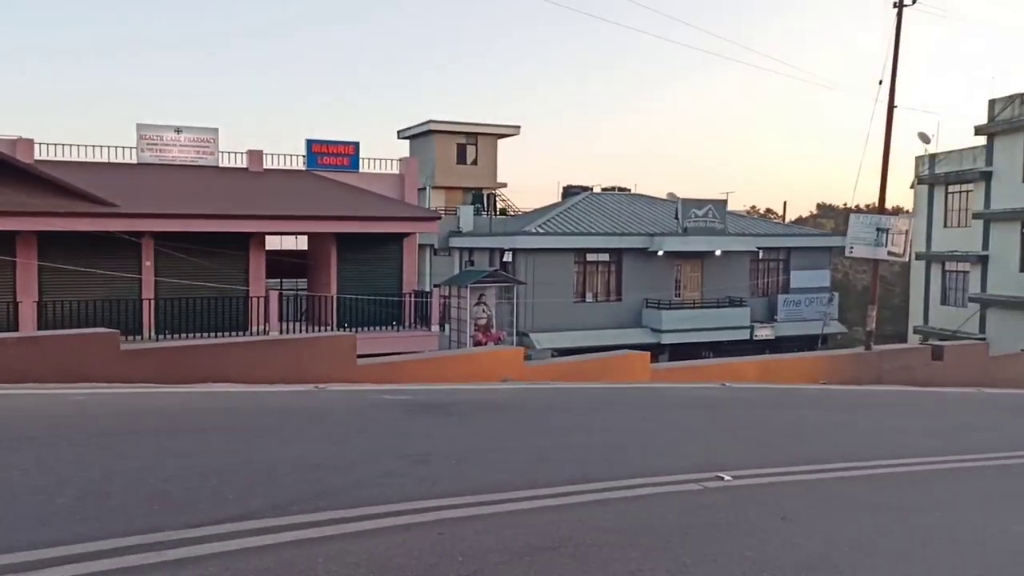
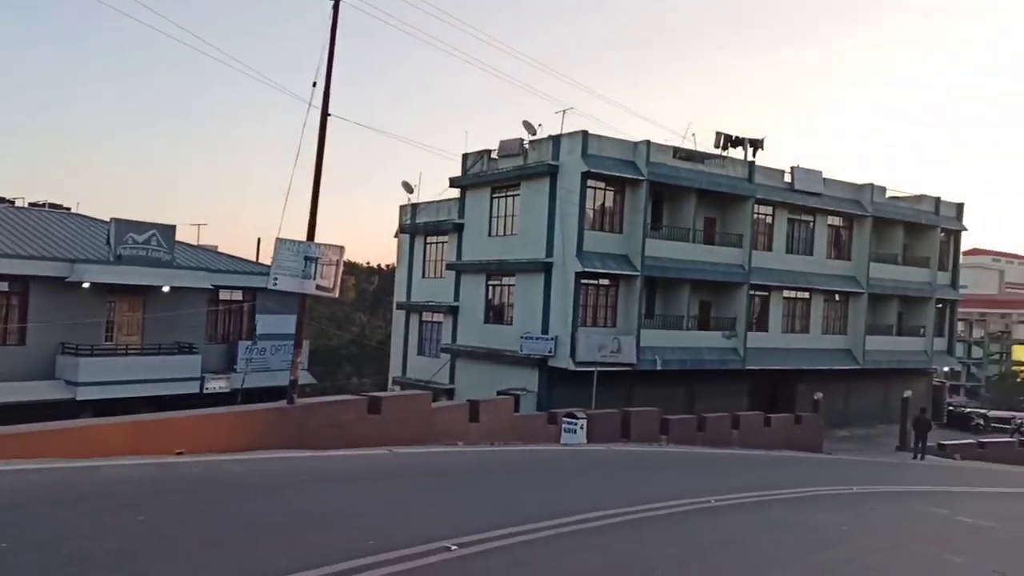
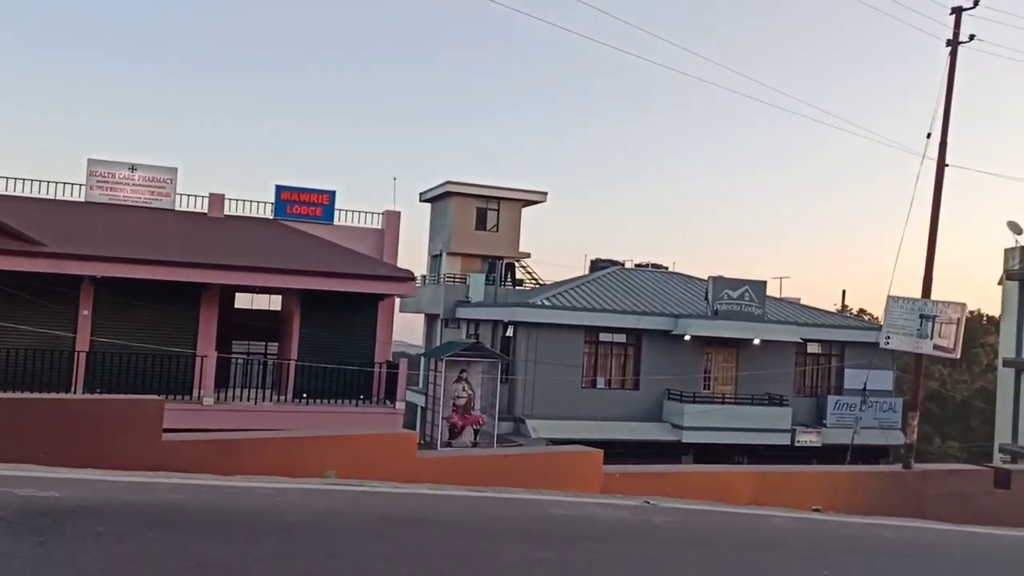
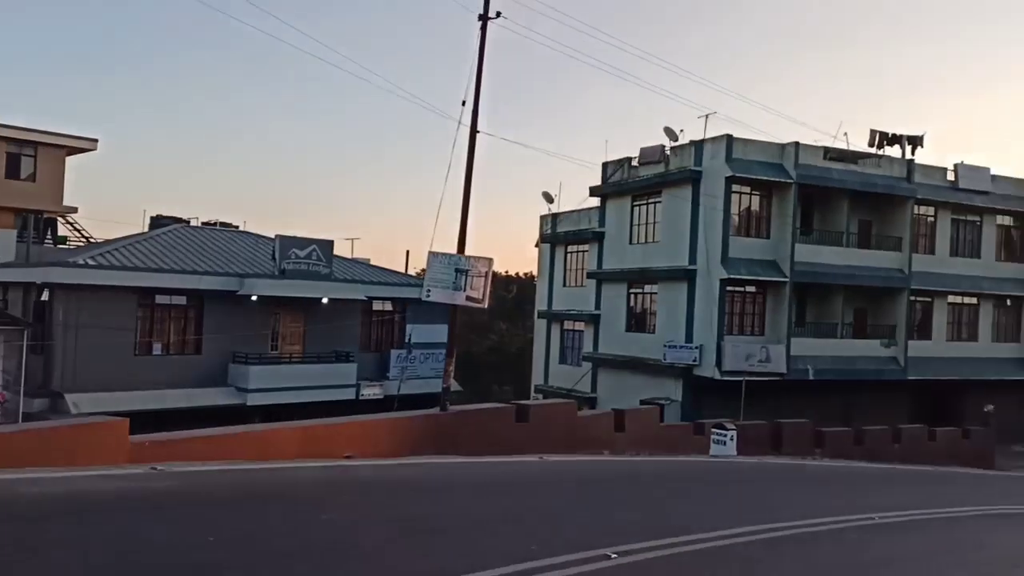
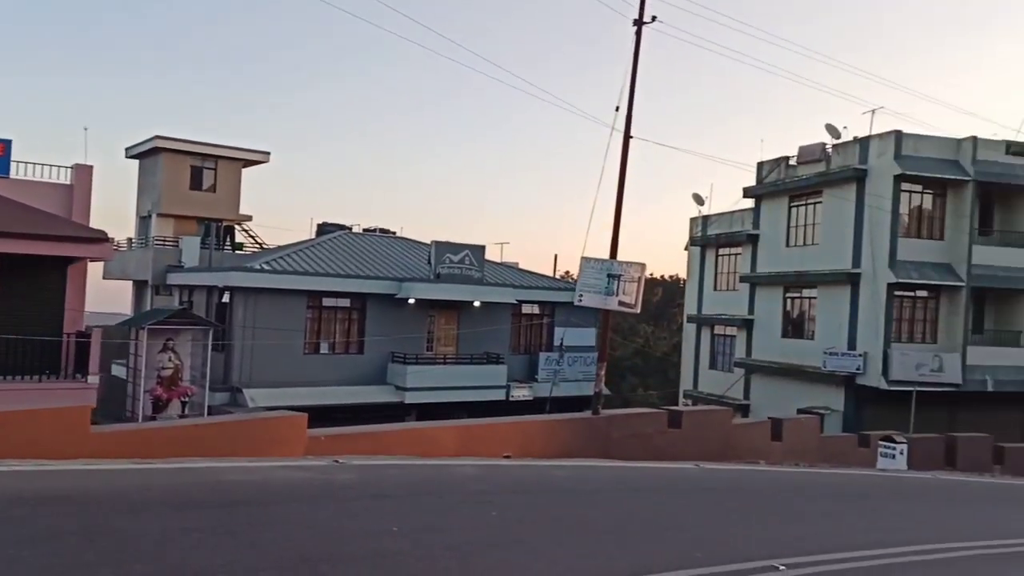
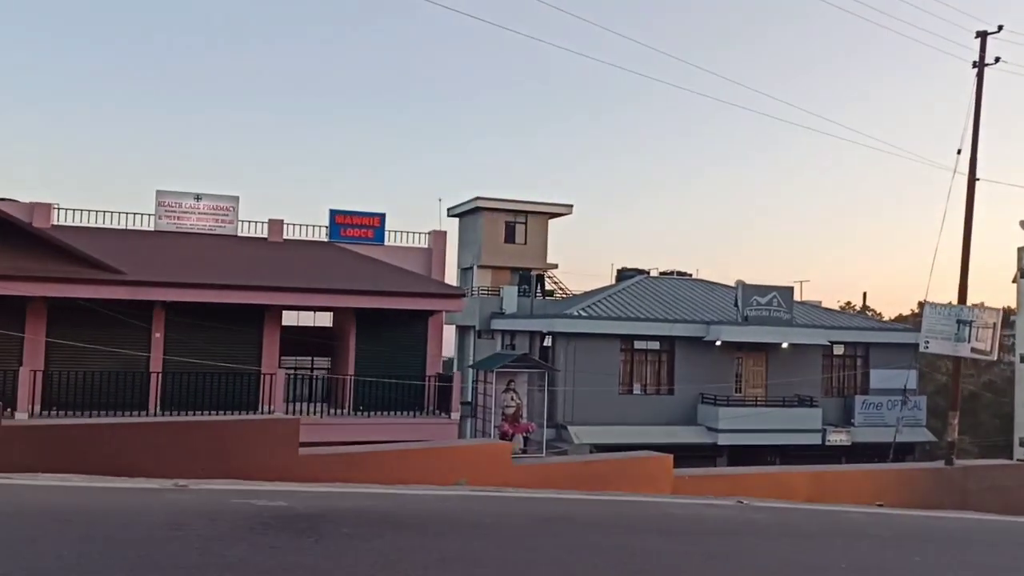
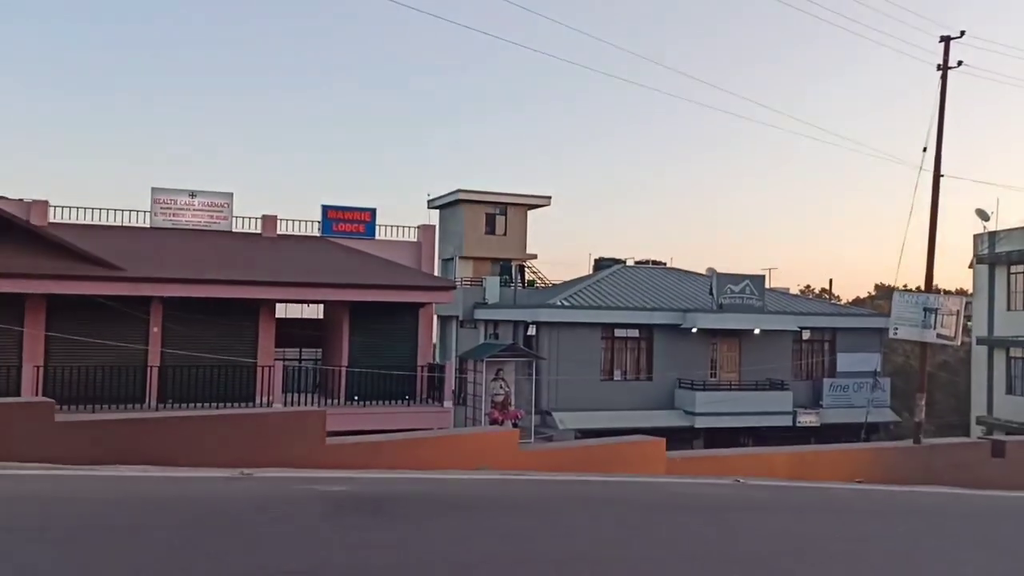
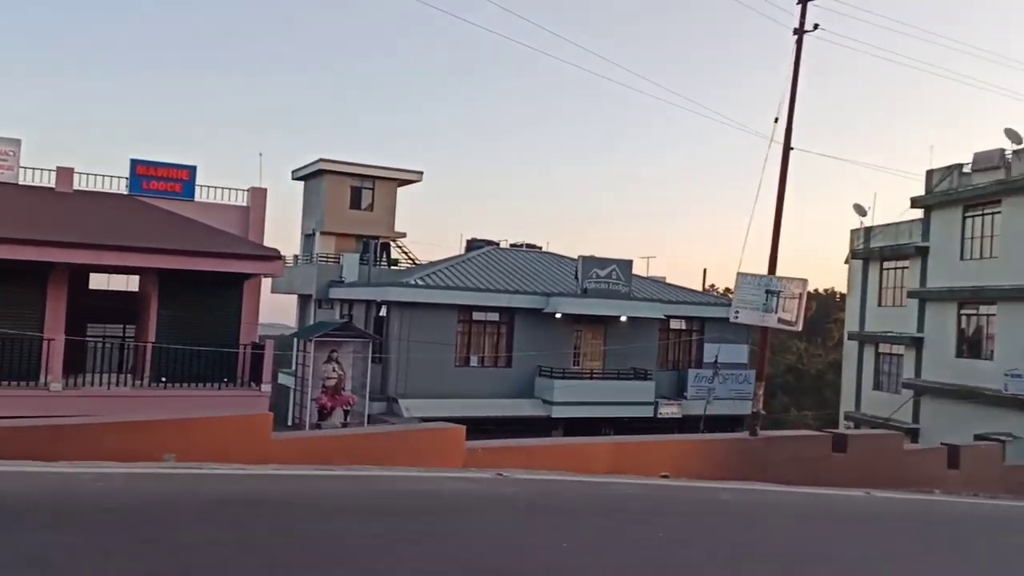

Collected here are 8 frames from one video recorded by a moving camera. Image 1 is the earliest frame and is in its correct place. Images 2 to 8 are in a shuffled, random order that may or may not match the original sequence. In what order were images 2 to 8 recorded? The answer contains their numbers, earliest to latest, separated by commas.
7, 6, 3, 8, 5, 4, 2
